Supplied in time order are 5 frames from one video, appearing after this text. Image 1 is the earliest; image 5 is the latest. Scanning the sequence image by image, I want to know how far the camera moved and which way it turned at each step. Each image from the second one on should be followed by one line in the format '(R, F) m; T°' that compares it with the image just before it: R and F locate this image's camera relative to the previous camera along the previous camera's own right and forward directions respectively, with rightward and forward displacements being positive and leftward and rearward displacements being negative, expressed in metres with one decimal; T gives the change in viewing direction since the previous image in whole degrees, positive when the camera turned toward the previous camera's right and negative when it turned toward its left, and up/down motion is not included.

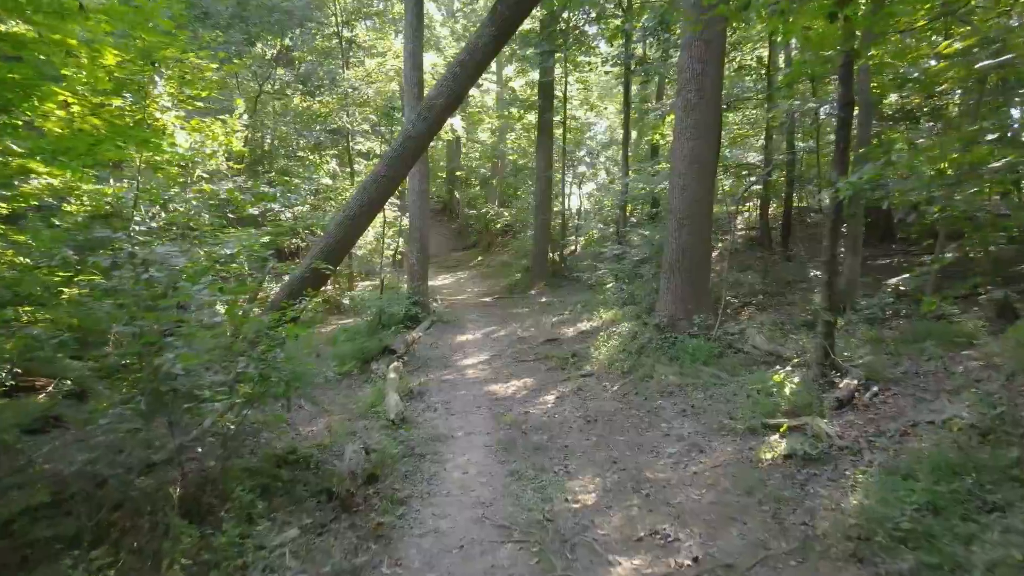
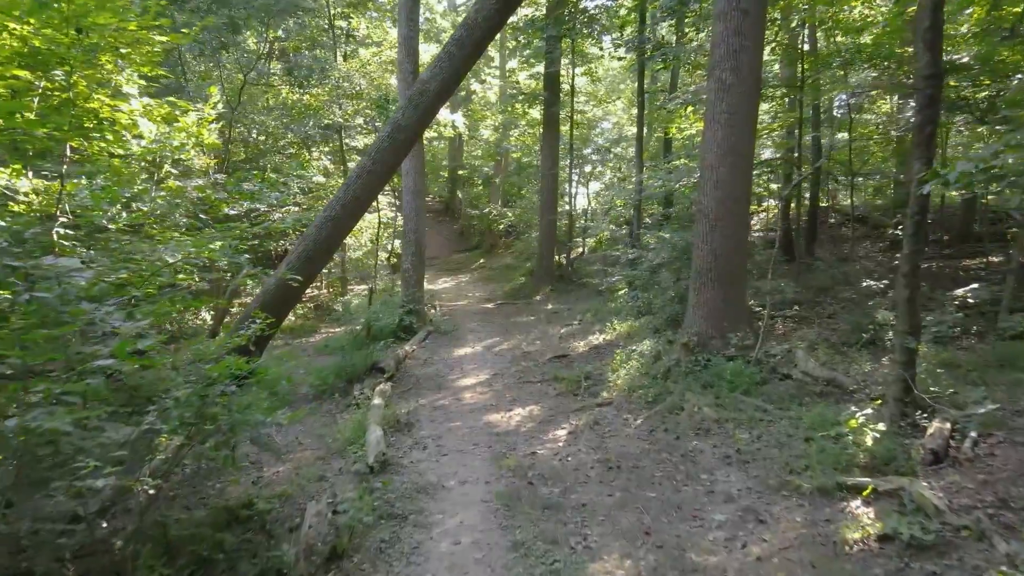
(0.0, +1.1) m; 0°
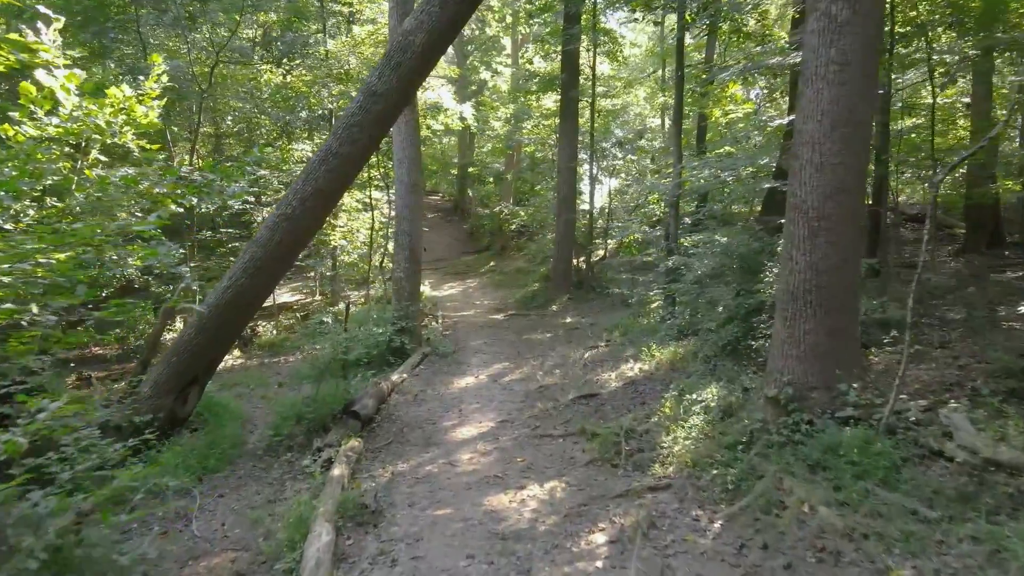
(0.0, +2.0) m; -1°
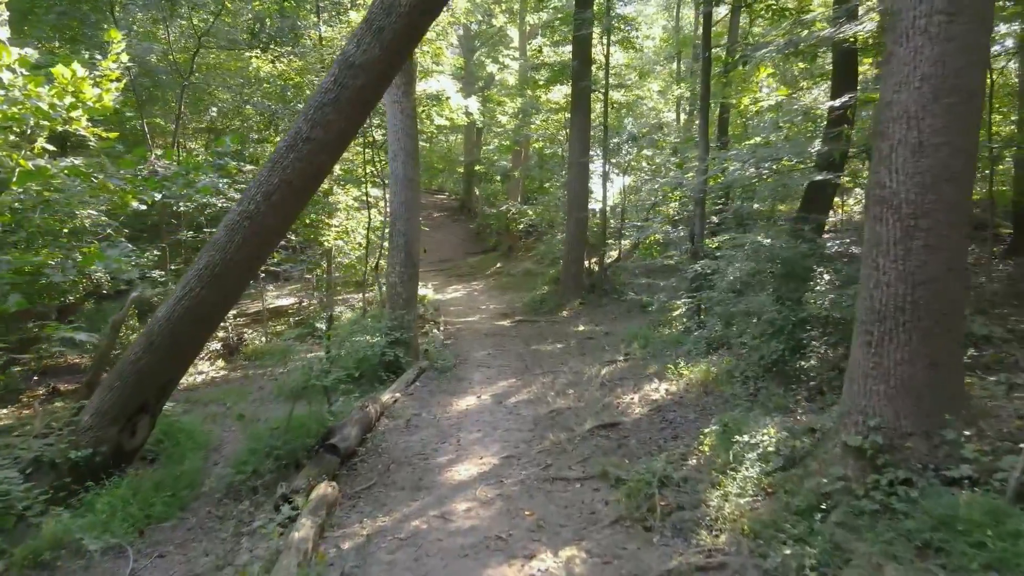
(0.0, +1.0) m; -1°
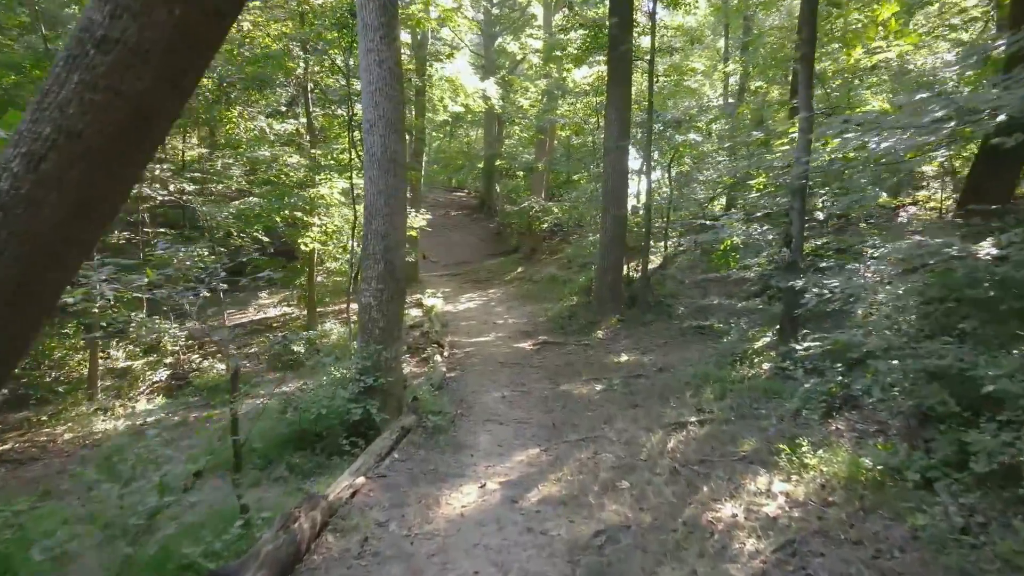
(0.0, +2.6) m; -2°
